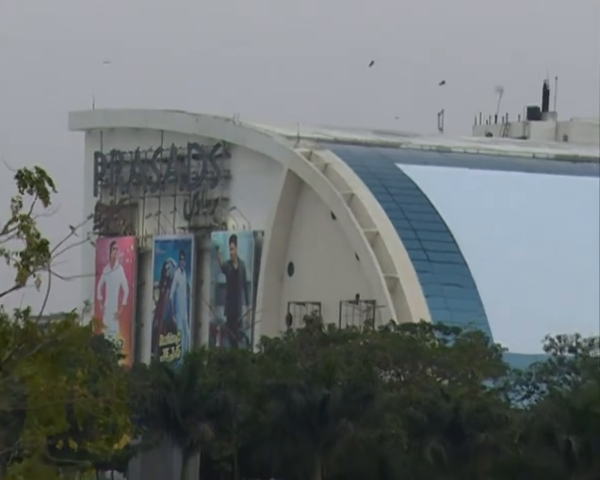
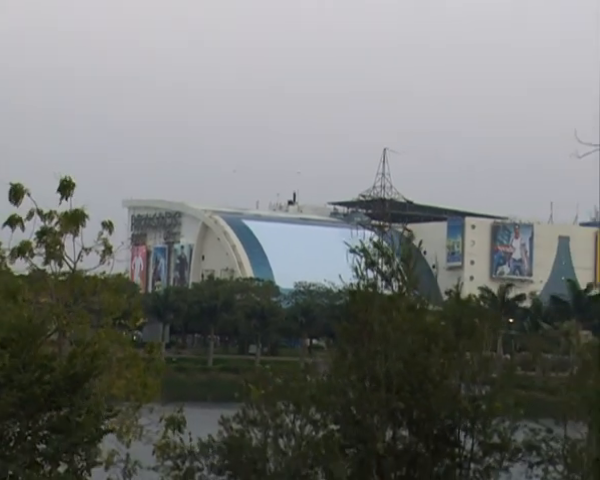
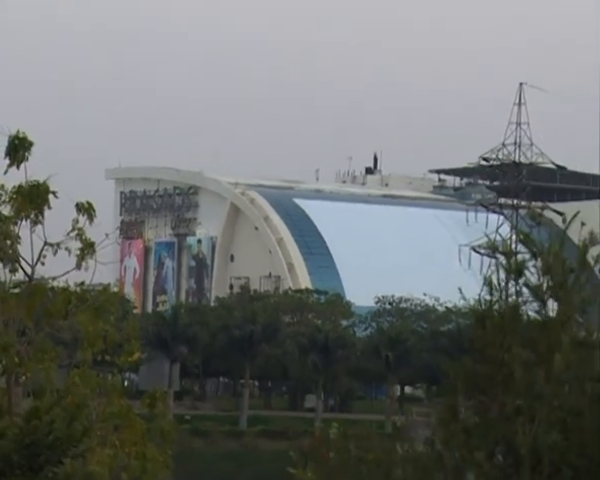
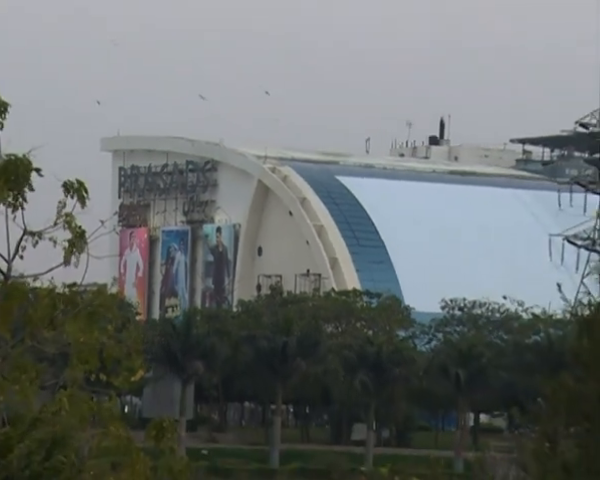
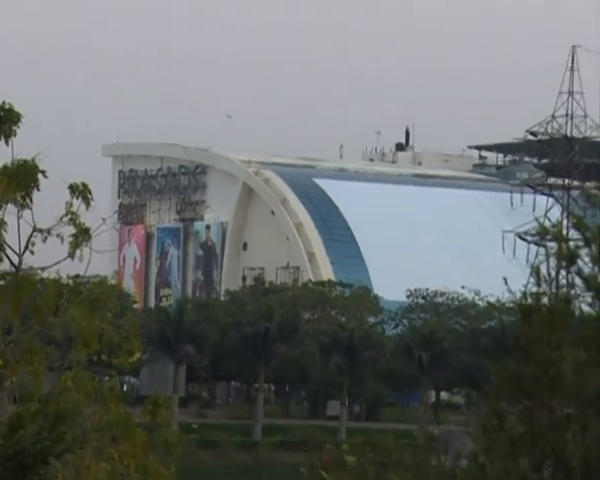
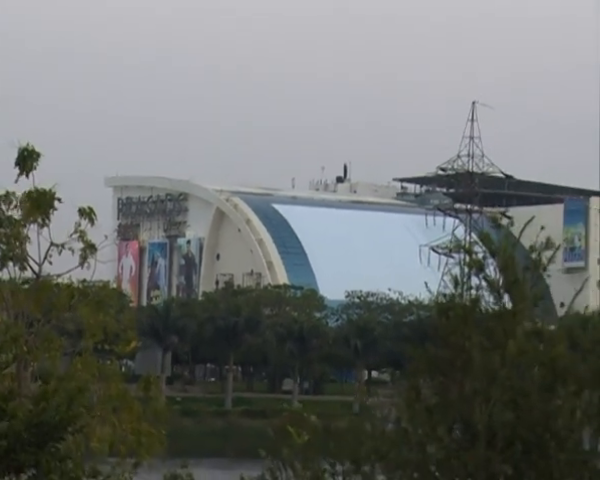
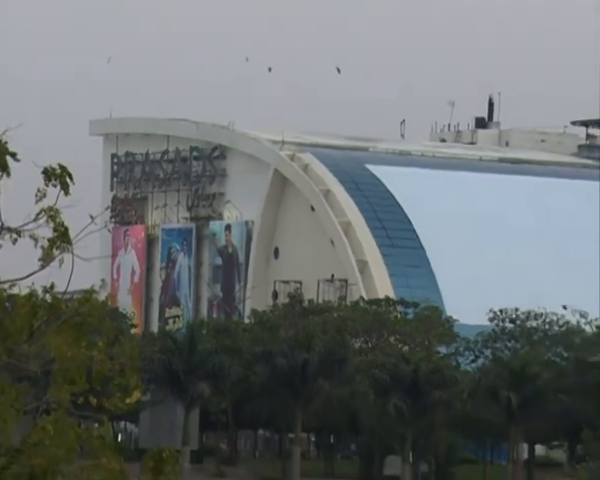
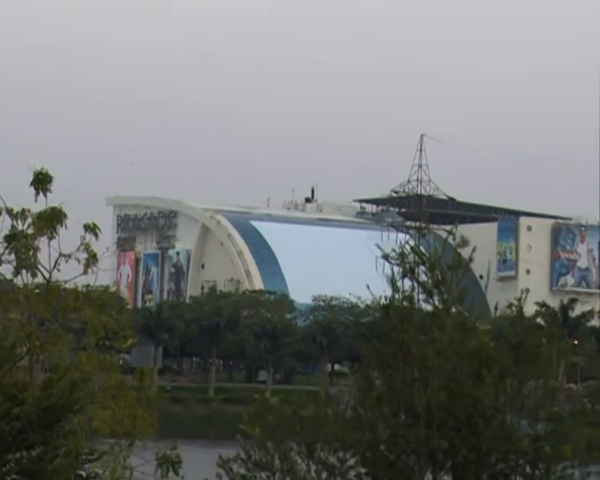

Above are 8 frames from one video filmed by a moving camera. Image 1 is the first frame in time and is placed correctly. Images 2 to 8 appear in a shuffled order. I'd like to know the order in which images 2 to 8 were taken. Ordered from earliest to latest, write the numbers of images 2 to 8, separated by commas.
7, 4, 5, 3, 6, 8, 2
